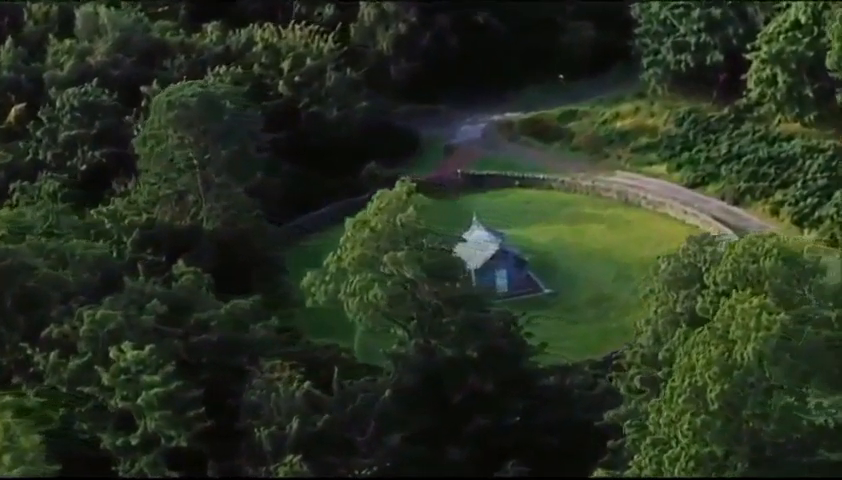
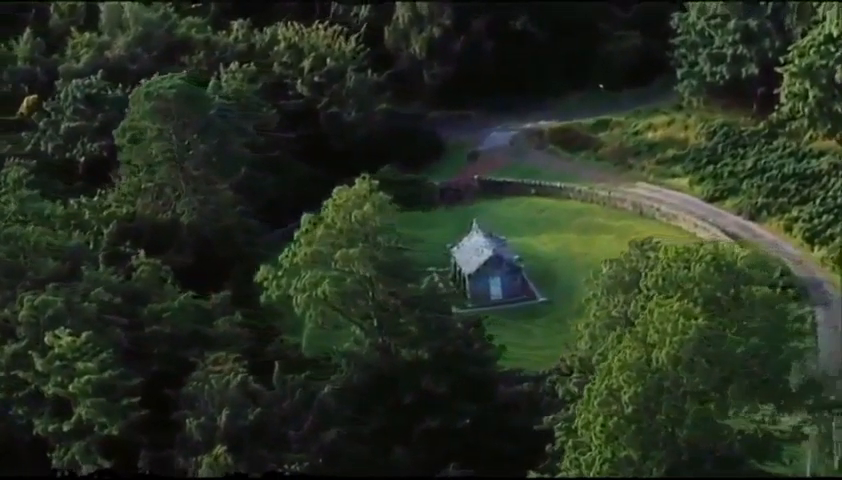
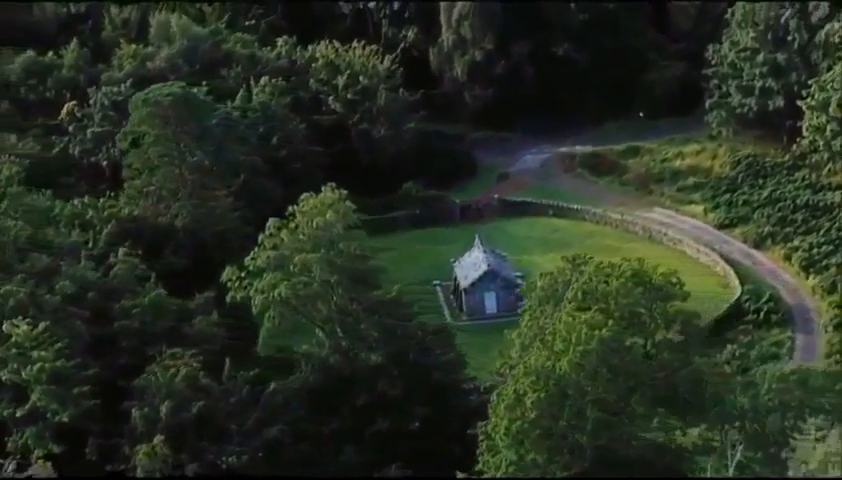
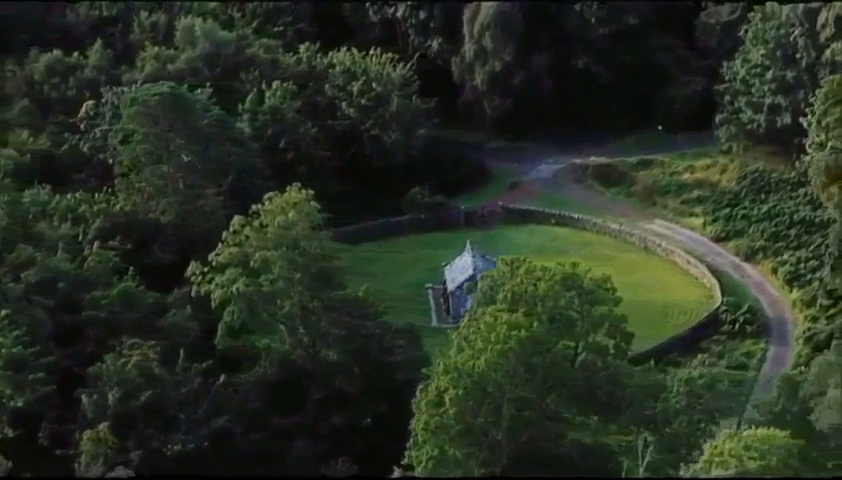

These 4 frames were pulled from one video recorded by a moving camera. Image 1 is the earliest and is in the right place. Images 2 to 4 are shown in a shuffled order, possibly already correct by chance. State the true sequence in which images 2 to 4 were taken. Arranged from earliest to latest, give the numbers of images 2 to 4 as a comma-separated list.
2, 3, 4
